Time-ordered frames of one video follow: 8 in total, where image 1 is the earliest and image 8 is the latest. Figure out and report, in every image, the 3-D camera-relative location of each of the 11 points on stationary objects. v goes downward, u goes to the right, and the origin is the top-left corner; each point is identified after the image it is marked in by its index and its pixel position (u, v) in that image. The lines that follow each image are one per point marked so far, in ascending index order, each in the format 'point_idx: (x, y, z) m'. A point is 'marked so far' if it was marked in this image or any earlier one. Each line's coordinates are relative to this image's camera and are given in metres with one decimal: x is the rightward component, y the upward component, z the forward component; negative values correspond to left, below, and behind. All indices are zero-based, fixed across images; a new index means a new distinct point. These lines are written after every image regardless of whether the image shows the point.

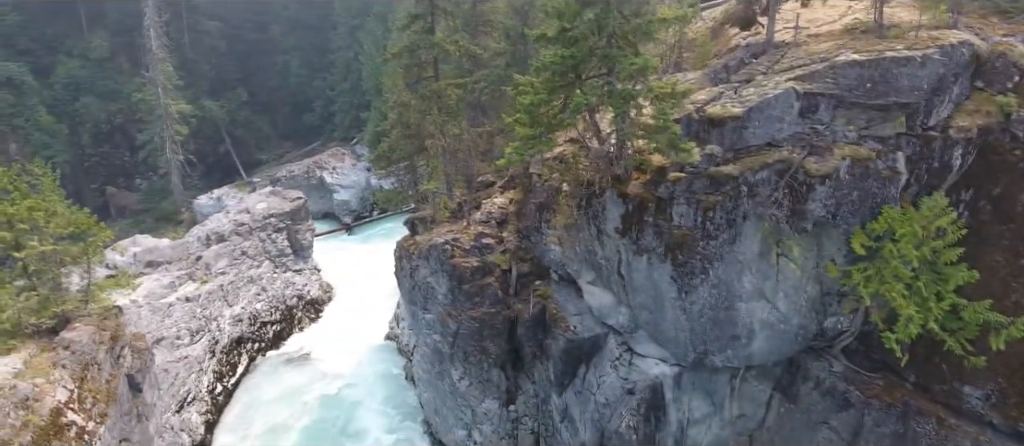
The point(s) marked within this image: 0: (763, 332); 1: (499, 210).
0: (+5.1, -2.2, +12.2) m
1: (-0.3, +0.4, +17.1) m
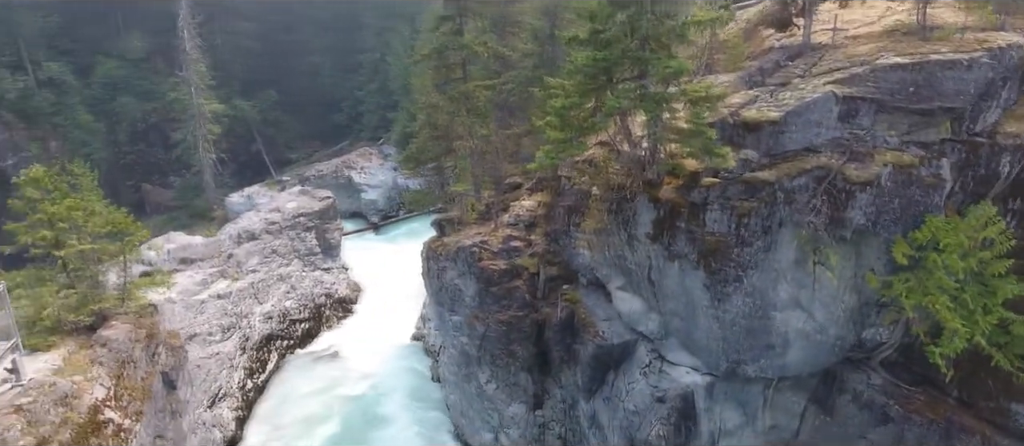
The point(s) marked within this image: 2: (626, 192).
0: (+5.6, -2.3, +11.9) m
1: (+0.5, +0.3, +17.0) m
2: (+2.4, +0.7, +12.7) m
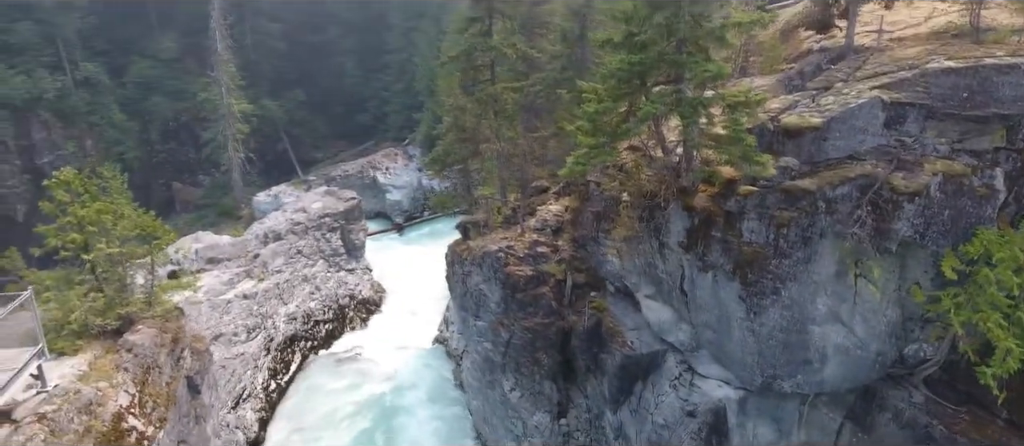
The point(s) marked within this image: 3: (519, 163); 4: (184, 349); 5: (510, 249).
0: (+6.1, -2.5, +11.4) m
1: (+1.2, +0.2, +16.7) m
2: (+3.0, +0.5, +12.3) m
3: (+0.2, +1.9, +19.2) m
4: (-7.2, -2.8, +13.2) m
5: (-0.1, -0.7, +15.5) m
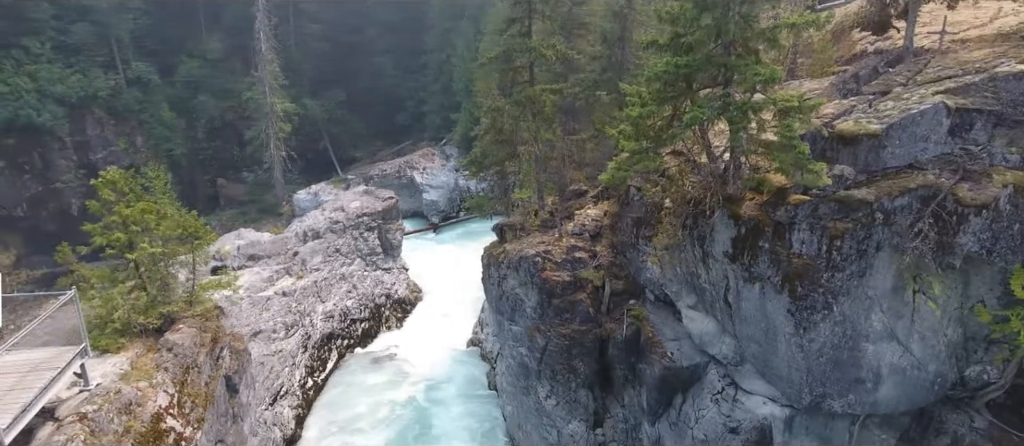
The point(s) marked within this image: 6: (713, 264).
0: (+6.8, -2.7, +10.8) m
1: (+2.3, 0.0, +16.4) m
2: (+3.8, +0.3, +11.9) m
3: (+1.4, +1.8, +19.0) m
4: (-6.4, -2.8, +13.4) m
5: (+0.9, -0.8, +15.3) m
6: (+4.0, -0.8, +11.9) m
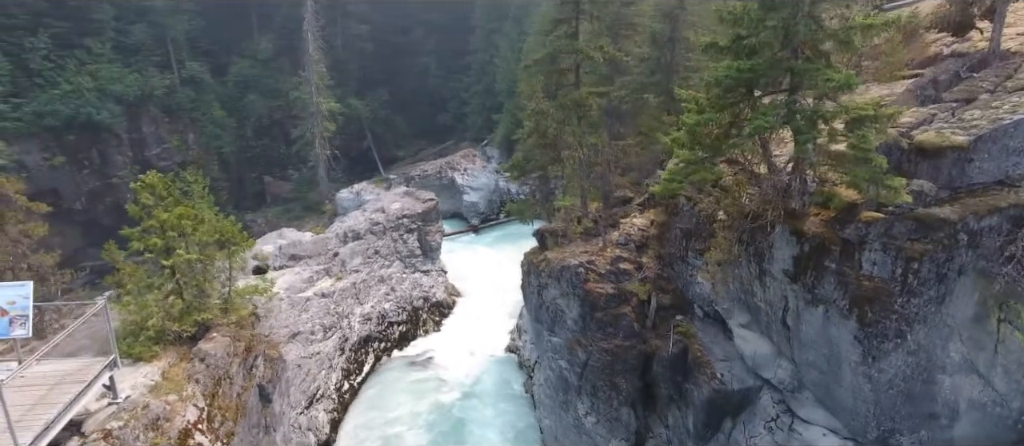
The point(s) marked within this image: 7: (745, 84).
0: (+7.5, -3.1, +9.8) m
1: (+3.4, -0.2, +15.7) m
2: (+4.6, +0.1, +11.1) m
3: (+2.7, +1.6, +18.3) m
4: (-5.6, -2.9, +13.2) m
5: (+1.9, -1.0, +14.7) m
6: (+4.8, -1.1, +11.1) m
7: (+3.9, +2.3, +10.1) m
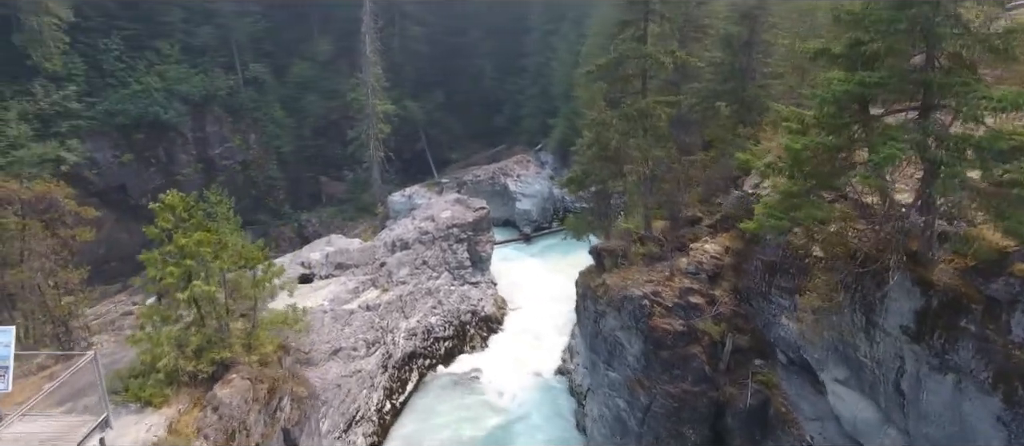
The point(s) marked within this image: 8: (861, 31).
0: (+8.2, -3.8, +7.7) m
1: (+4.7, -0.8, +14.0) m
2: (+5.5, -0.6, +9.3) m
3: (+4.3, +1.0, +16.6) m
4: (-4.5, -3.3, +12.3) m
5: (+3.1, -1.6, +13.1) m
6: (+5.7, -1.7, +9.2) m
7: (+4.8, +1.7, +8.3) m
8: (+4.8, +2.7, +8.4) m
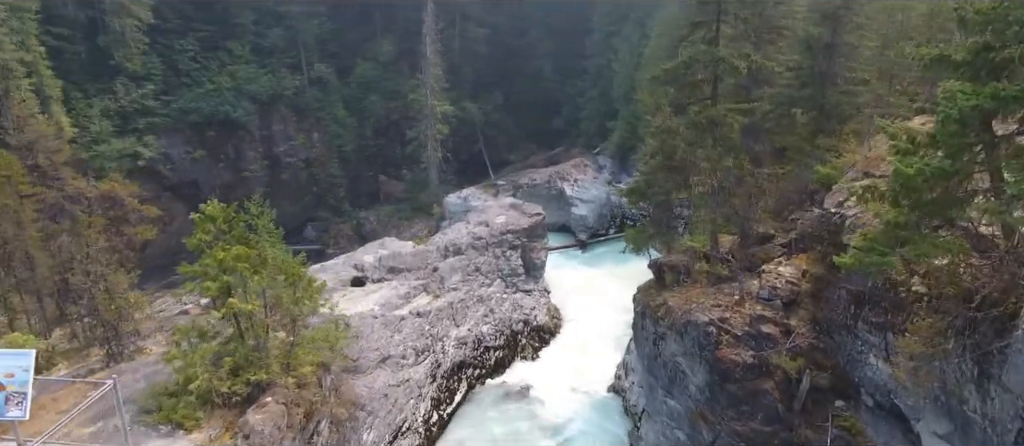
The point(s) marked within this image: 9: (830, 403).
0: (+8.7, -4.3, +6.2) m
1: (+5.9, -1.3, +12.7) m
2: (+6.2, -1.0, +8.0) m
3: (+5.8, +0.5, +15.4) m
4: (-3.5, -3.4, +11.9) m
5: (+4.2, -2.0, +12.0) m
6: (+6.4, -2.2, +7.9) m
7: (+5.5, +1.3, +7.1) m
8: (+5.5, +2.2, +7.1) m
9: (+5.8, -3.3, +10.9) m
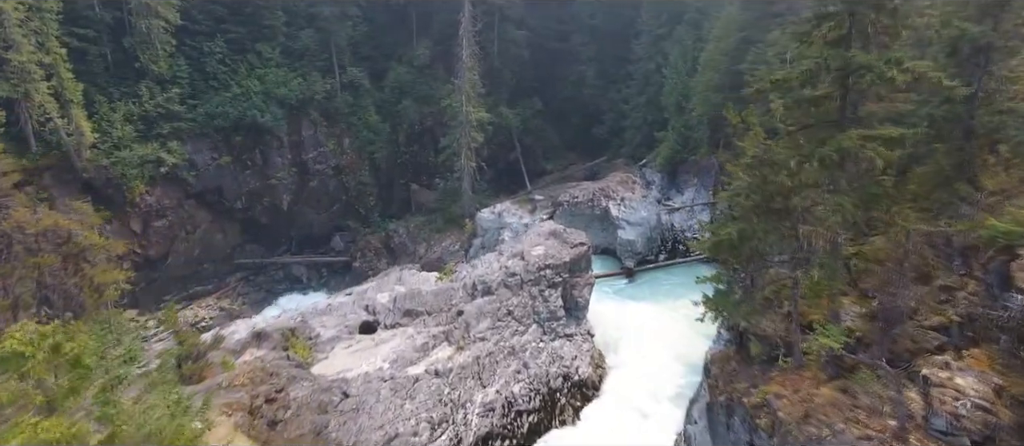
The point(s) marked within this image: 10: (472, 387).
0: (+8.9, -5.6, +1.7) m
1: (+6.5, -2.6, +8.4) m
2: (+6.6, -2.3, +3.6) m
3: (+6.6, -0.8, +11.1) m
4: (-2.9, -4.5, +8.1) m
5: (+4.8, -3.3, +7.8) m
6: (+6.7, -3.5, +3.6) m
7: (+5.9, 0.0, +2.8) m
8: (+5.9, +1.0, +2.9) m
9: (+6.3, -4.6, +6.6) m
10: (-1.2, -4.9, +18.2) m
